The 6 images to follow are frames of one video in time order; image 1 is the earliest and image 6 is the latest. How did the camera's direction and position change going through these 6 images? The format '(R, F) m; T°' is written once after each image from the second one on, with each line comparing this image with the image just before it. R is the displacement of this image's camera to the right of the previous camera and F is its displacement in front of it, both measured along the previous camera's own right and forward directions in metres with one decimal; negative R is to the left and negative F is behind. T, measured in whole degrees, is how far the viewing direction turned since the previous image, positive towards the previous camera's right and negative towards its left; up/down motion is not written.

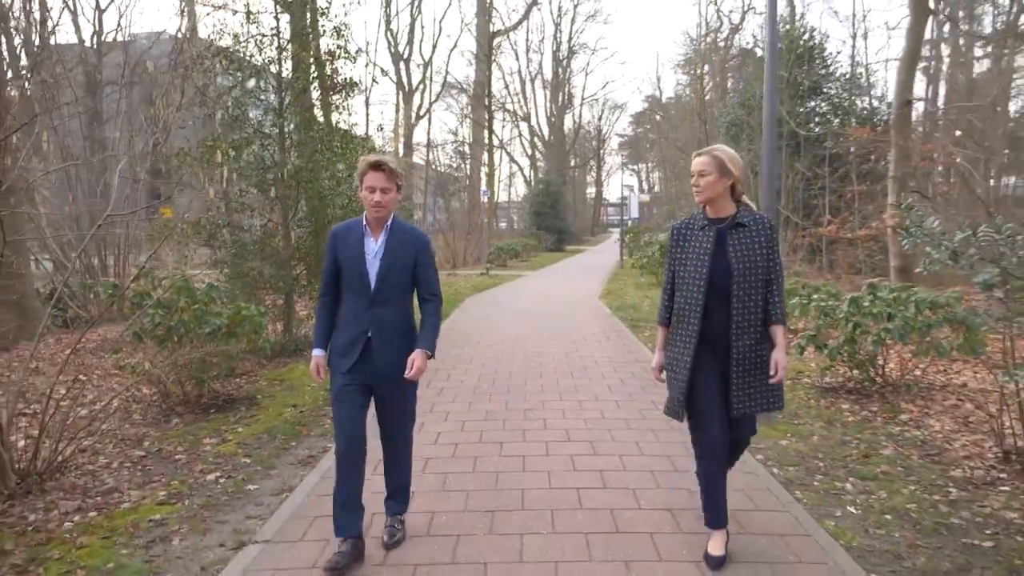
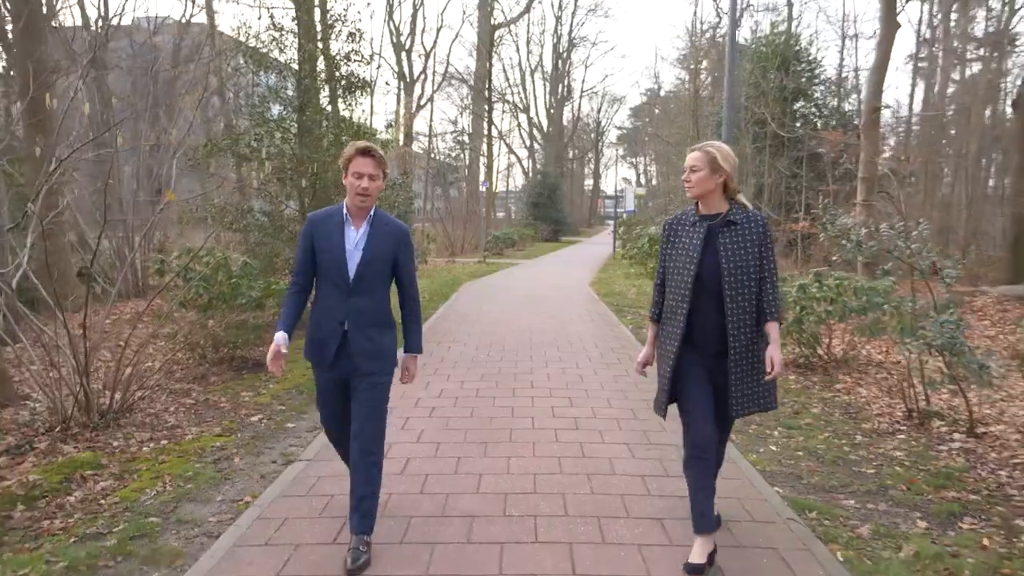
(0.0, -1.0) m; 0°
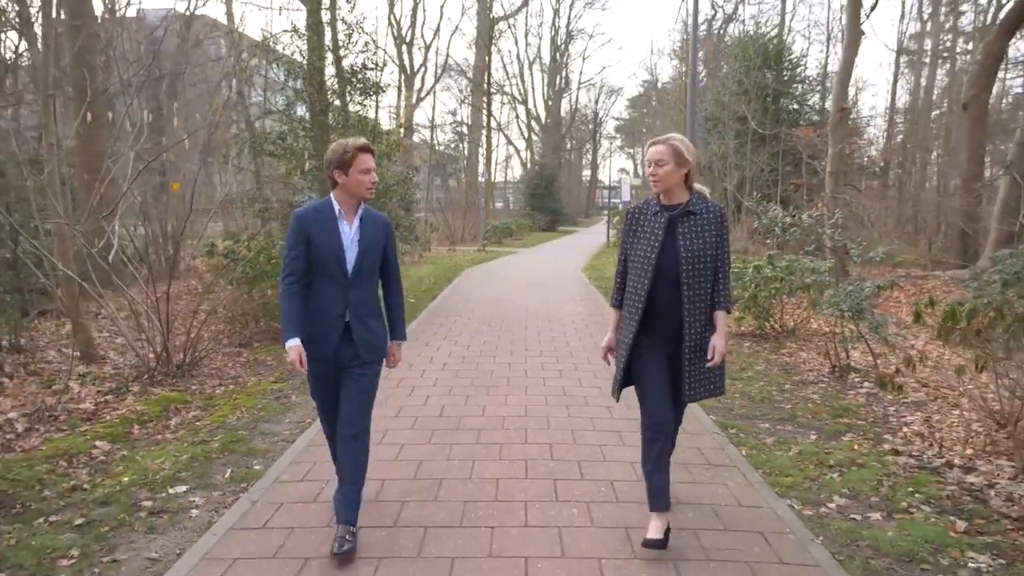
(0.0, -1.3) m; 0°
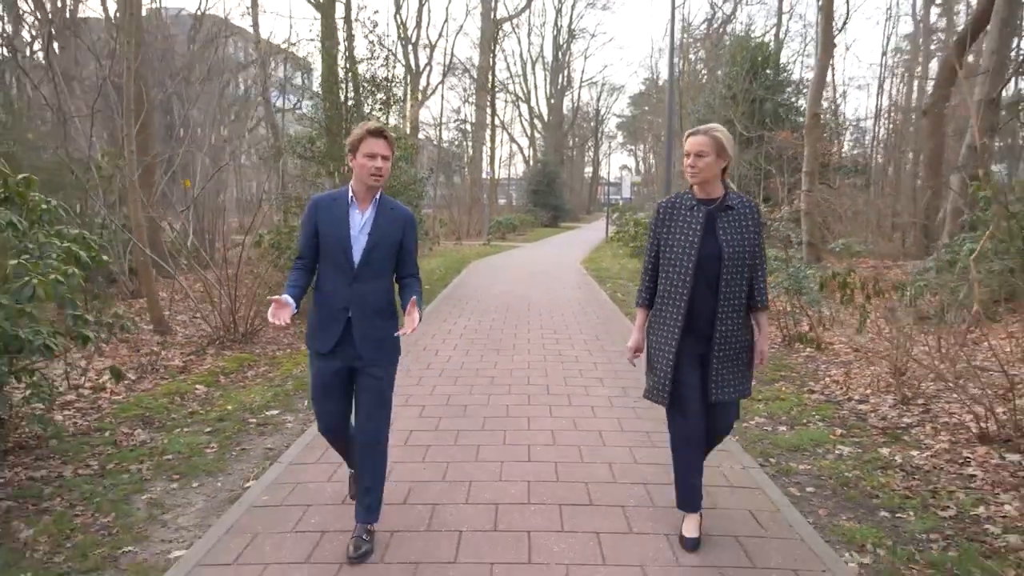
(0.0, -1.4) m; 0°
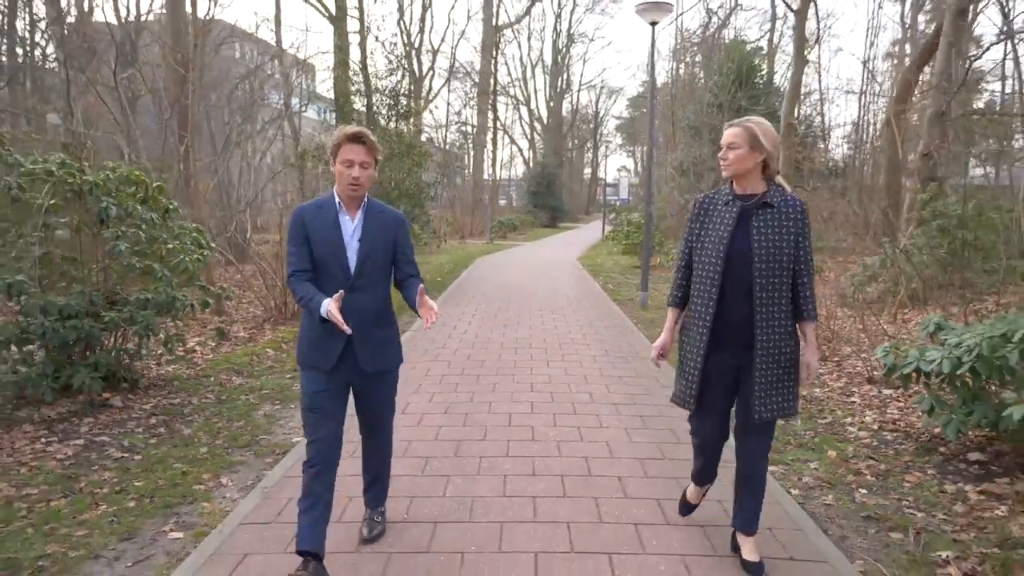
(-0.1, -1.6) m; 0°
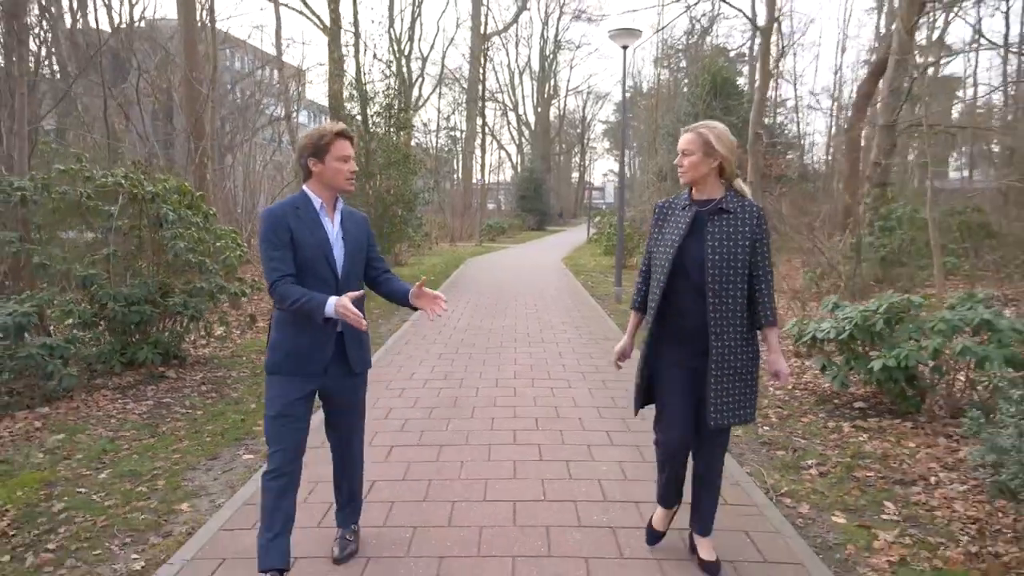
(0.0, -1.2) m; +1°
